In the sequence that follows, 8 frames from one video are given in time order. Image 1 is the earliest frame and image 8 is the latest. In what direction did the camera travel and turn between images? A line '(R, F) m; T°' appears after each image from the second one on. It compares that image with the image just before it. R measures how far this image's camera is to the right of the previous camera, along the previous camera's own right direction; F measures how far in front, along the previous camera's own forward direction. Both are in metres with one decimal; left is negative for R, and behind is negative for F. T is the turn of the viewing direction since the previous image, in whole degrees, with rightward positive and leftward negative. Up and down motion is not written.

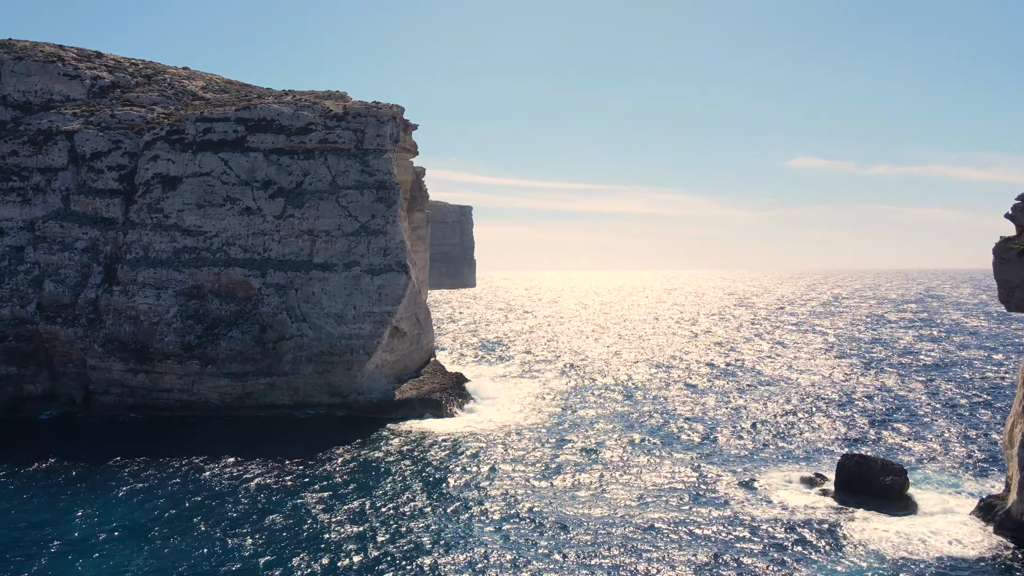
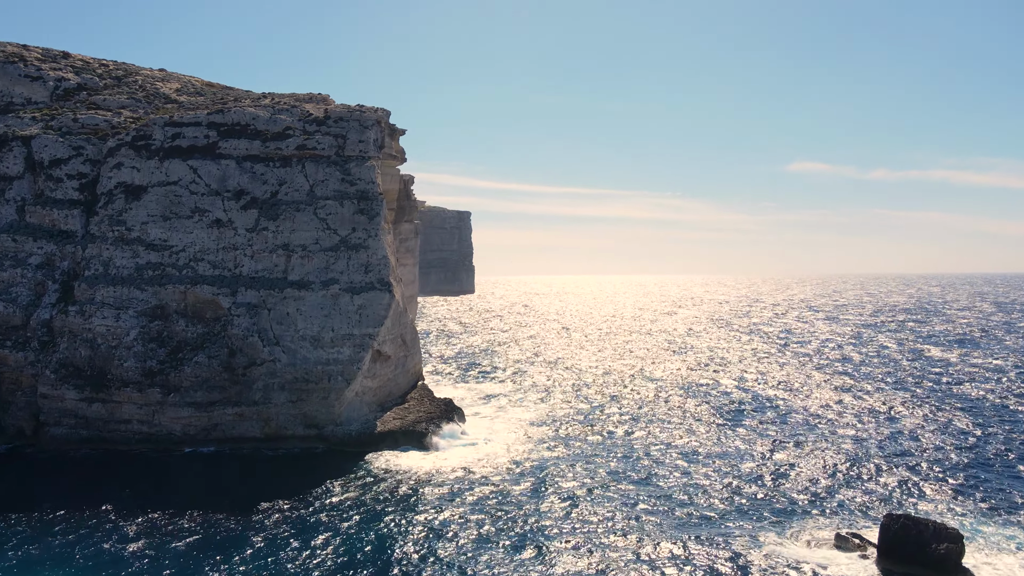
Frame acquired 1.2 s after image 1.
(+0.3, +3.1) m; 0°
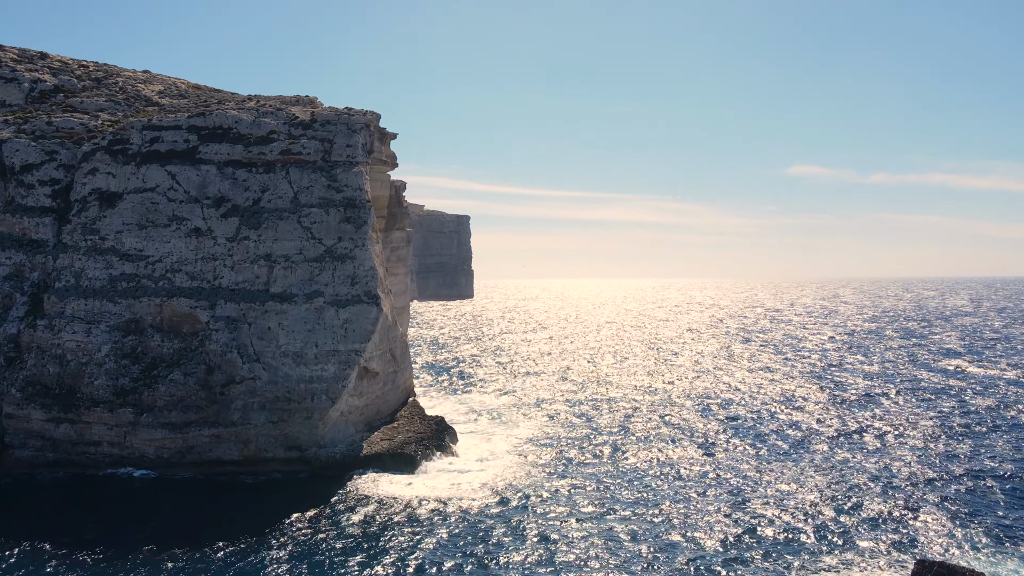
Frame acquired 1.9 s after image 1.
(+0.2, +1.8) m; 0°
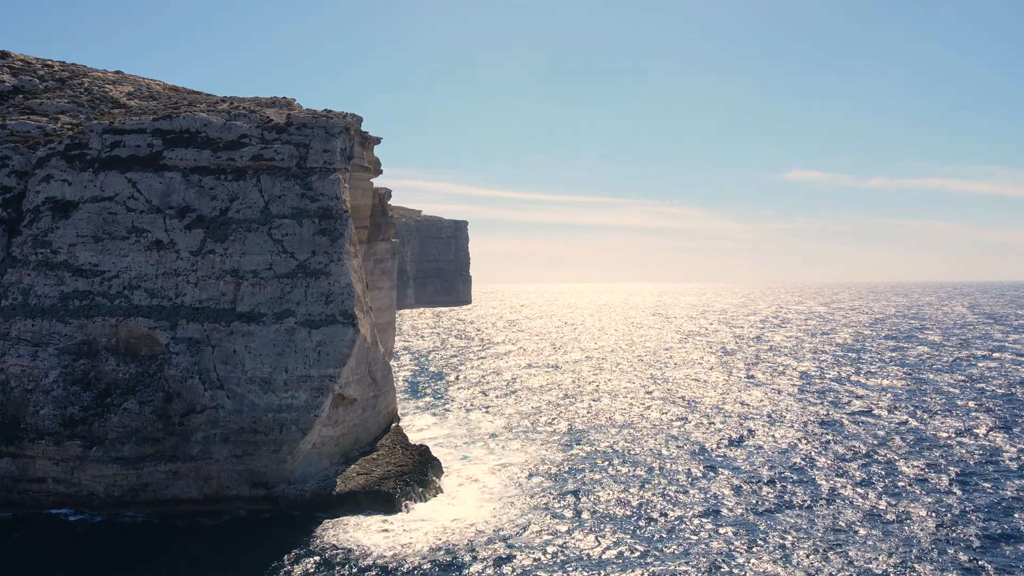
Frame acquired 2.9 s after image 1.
(+0.4, +2.8) m; 0°
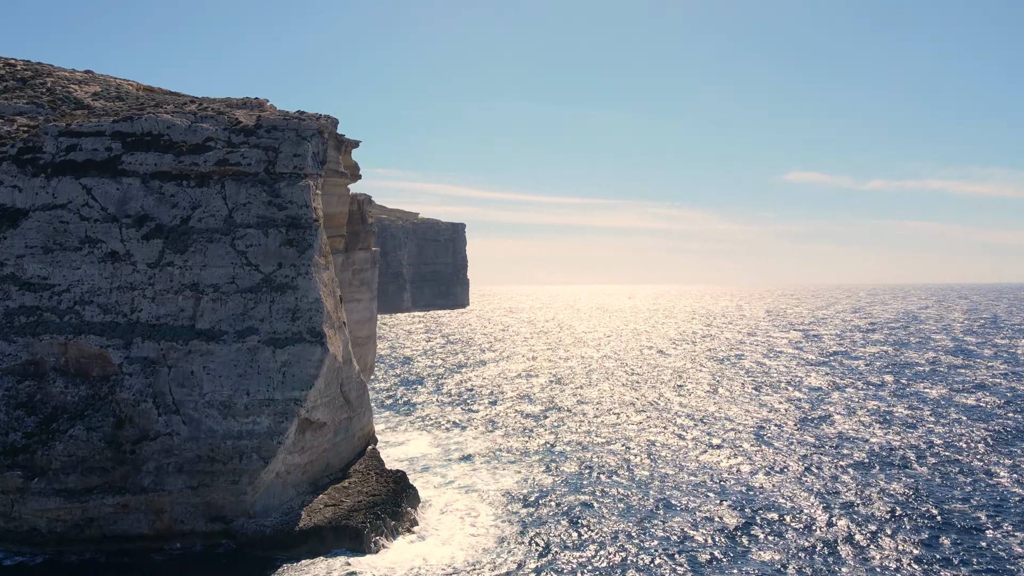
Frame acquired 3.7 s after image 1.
(+0.7, +2.2) m; 0°
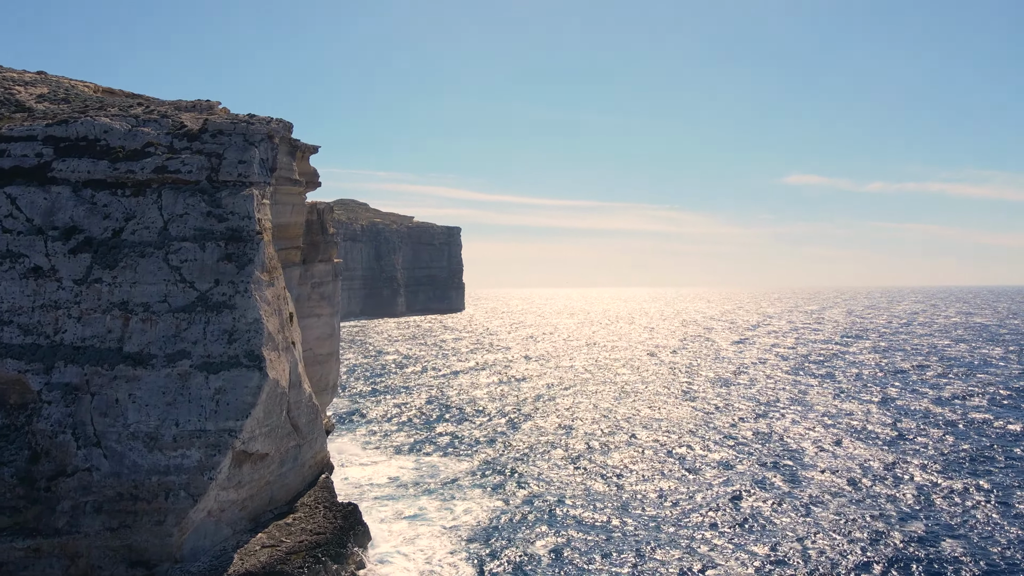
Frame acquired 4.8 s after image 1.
(+1.5, +2.3) m; 0°
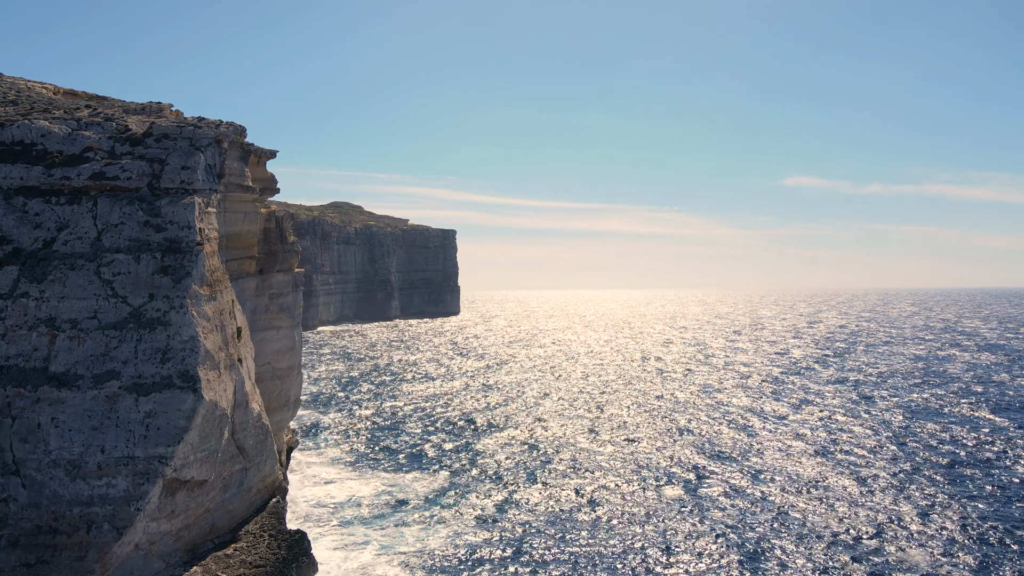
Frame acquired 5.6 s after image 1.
(+1.5, +1.6) m; 0°
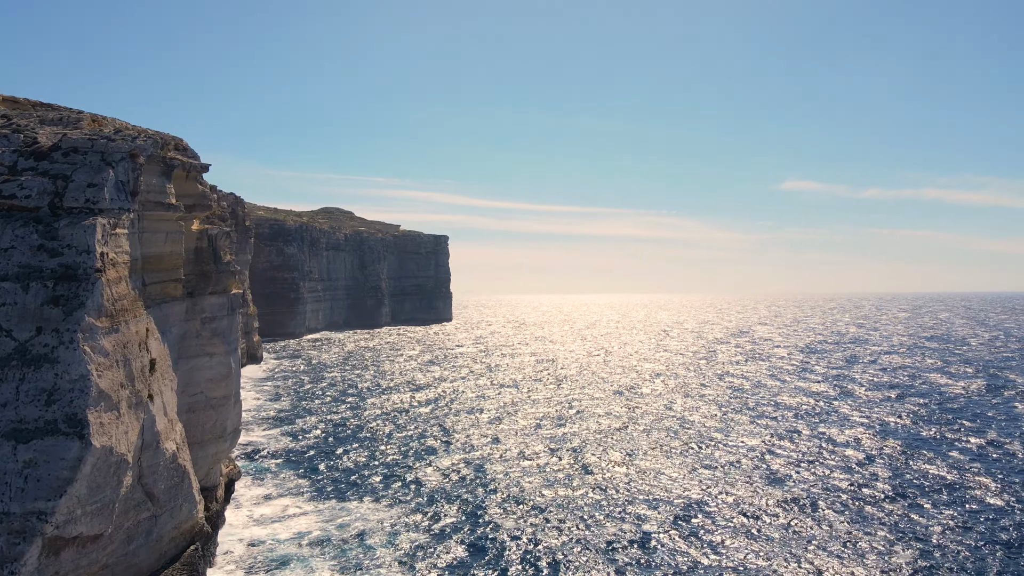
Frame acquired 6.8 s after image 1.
(+2.1, +2.4) m; 0°
